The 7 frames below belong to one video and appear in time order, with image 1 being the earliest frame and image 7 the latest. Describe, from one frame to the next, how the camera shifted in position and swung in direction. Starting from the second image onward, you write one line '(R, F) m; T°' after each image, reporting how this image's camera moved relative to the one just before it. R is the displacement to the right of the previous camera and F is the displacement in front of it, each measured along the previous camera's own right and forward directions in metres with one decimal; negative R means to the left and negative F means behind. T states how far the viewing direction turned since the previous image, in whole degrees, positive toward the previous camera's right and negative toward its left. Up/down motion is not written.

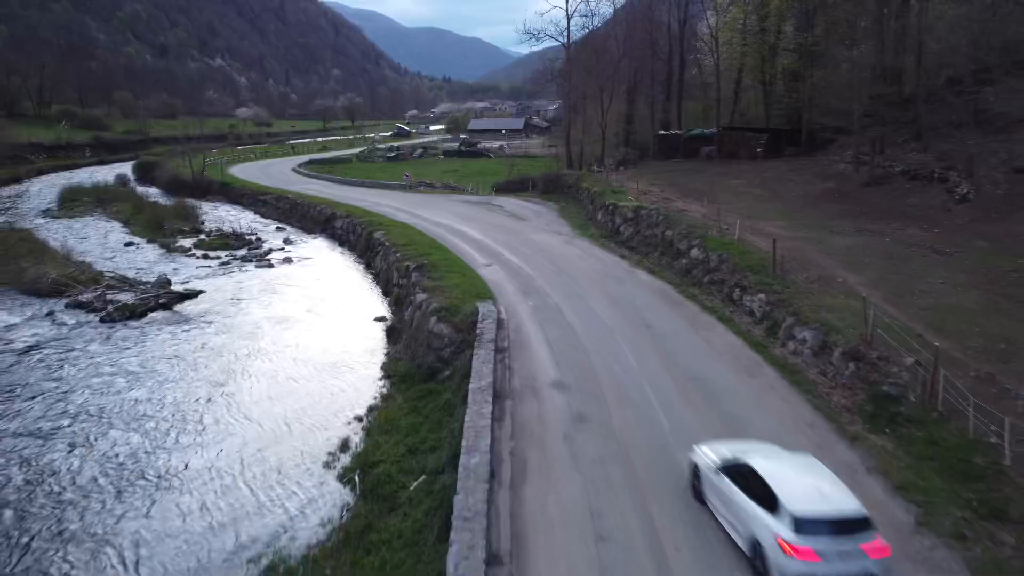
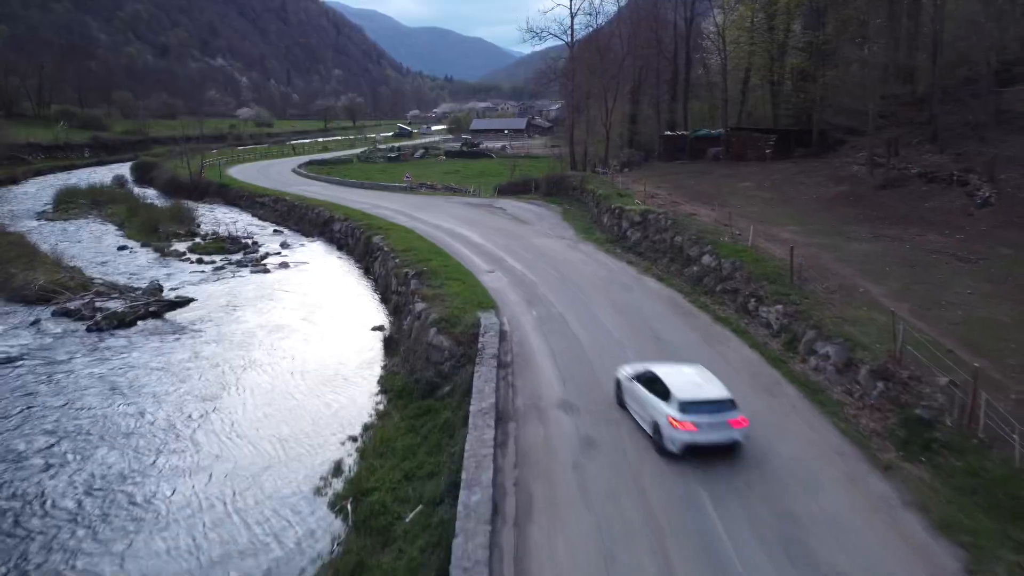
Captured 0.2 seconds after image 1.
(0.0, +0.9) m; 0°
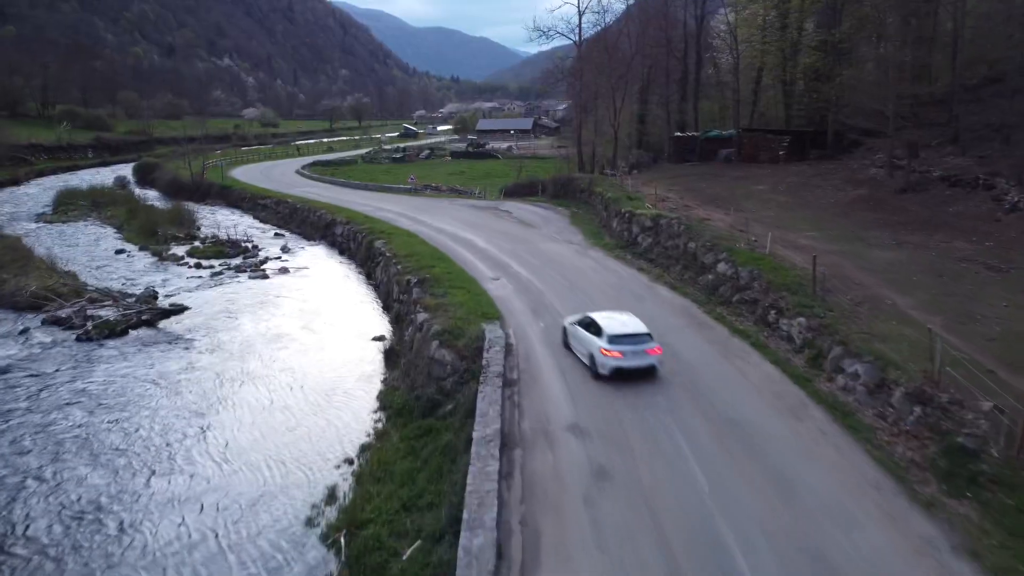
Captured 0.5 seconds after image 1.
(0.0, +0.9) m; 0°
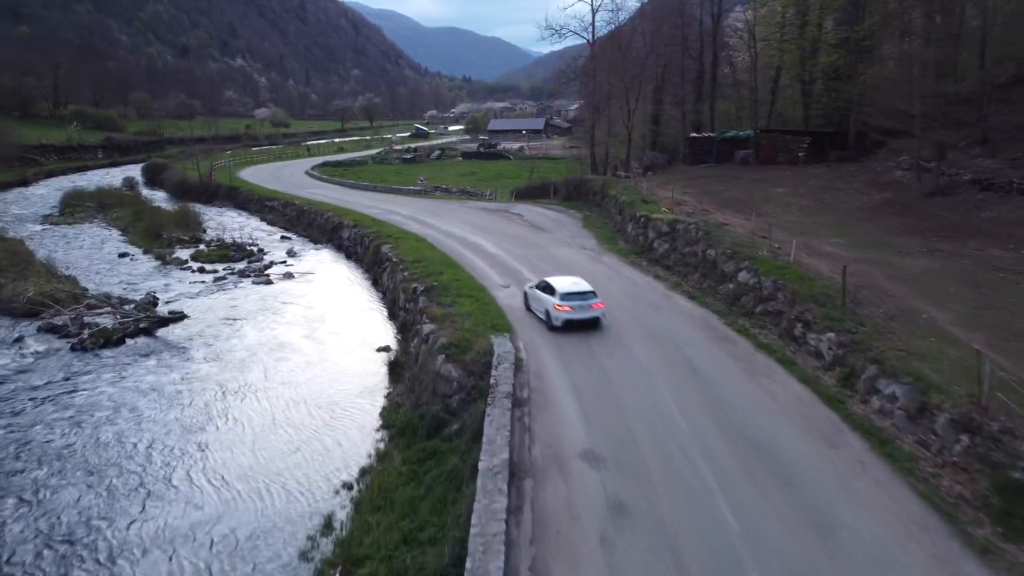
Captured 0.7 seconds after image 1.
(0.0, +0.9) m; -1°
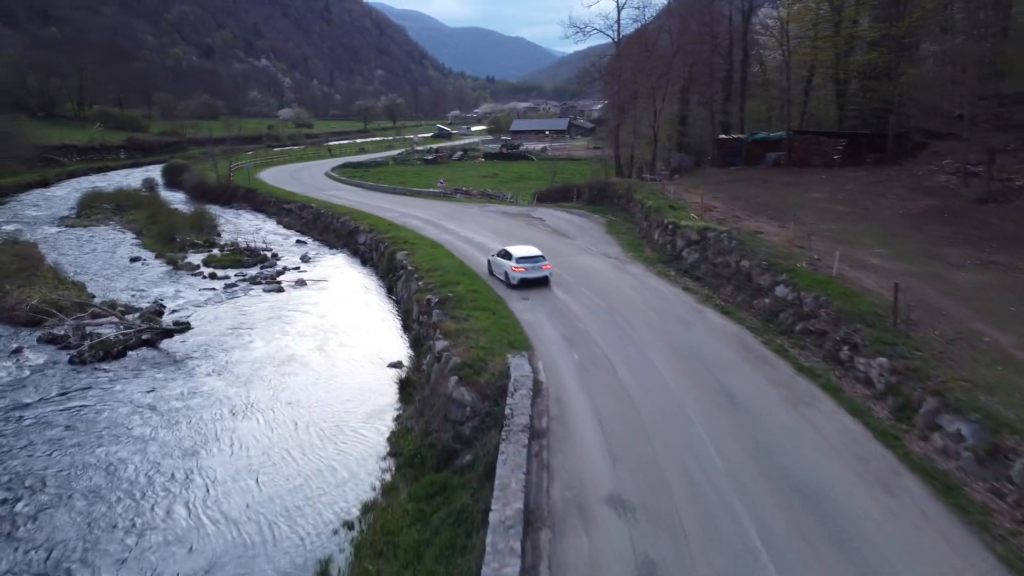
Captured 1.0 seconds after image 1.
(+0.1, +1.2) m; -2°
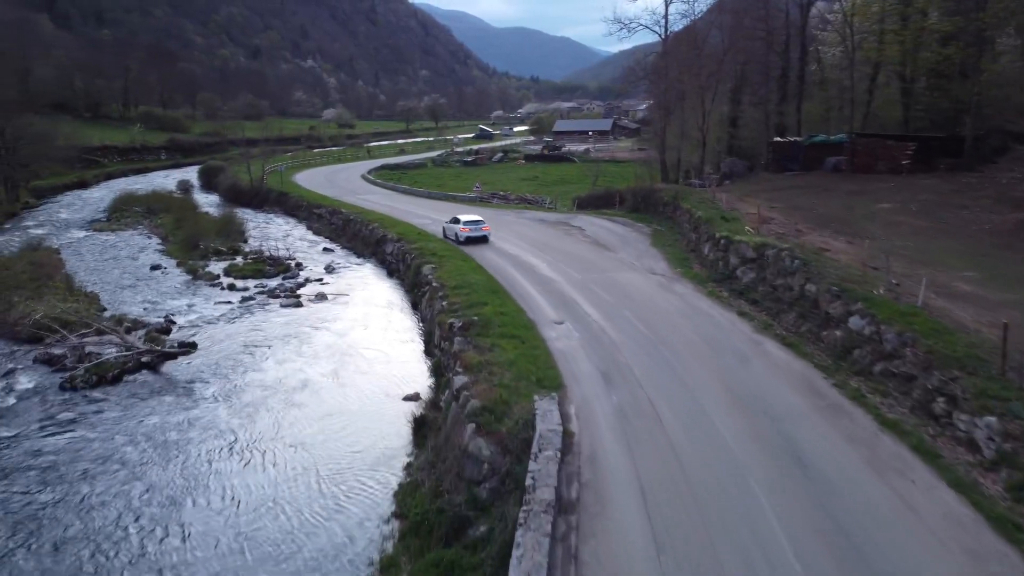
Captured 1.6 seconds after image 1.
(+0.2, +2.1) m; -3°
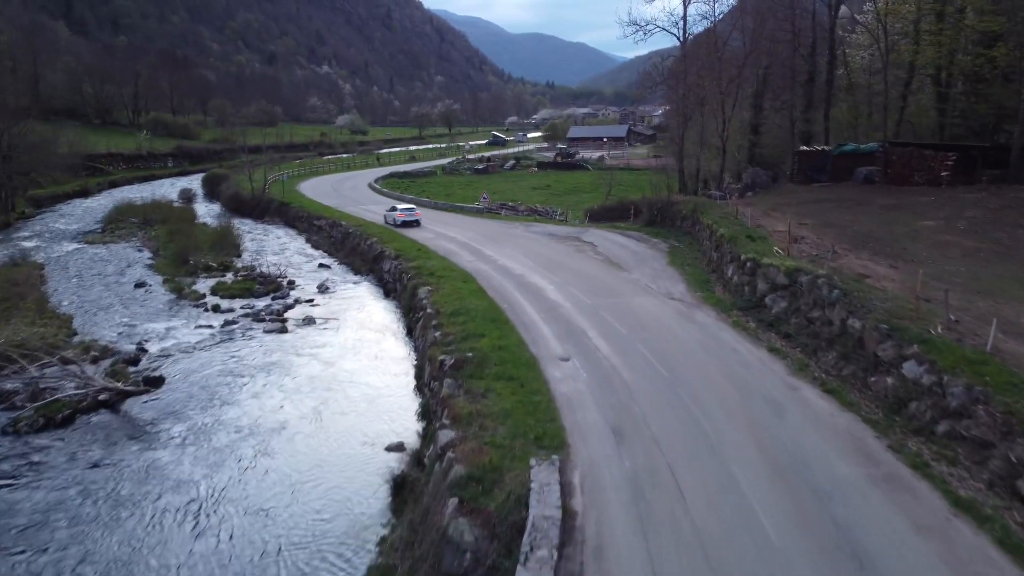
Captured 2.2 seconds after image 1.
(+0.3, +2.1) m; -1°
